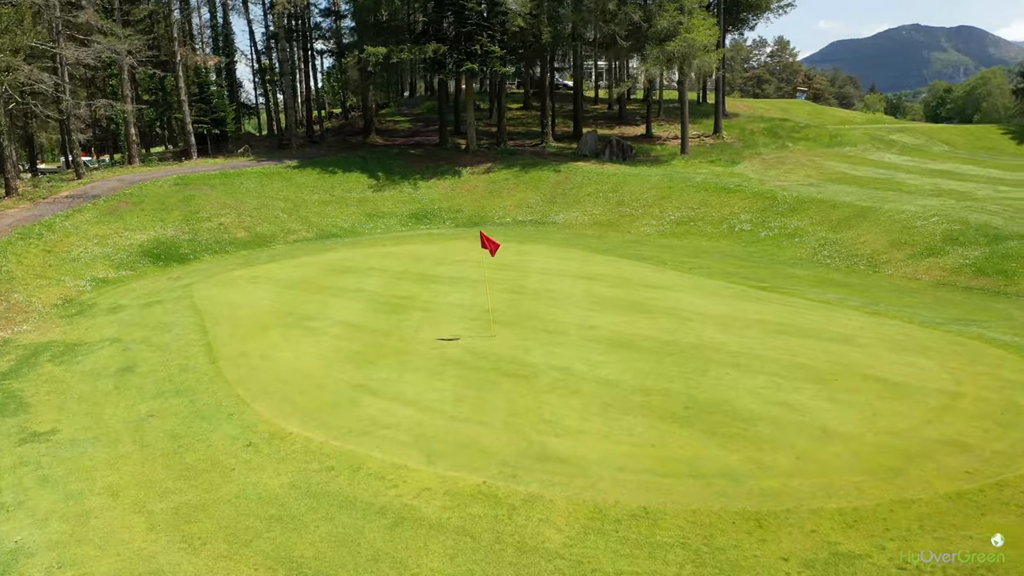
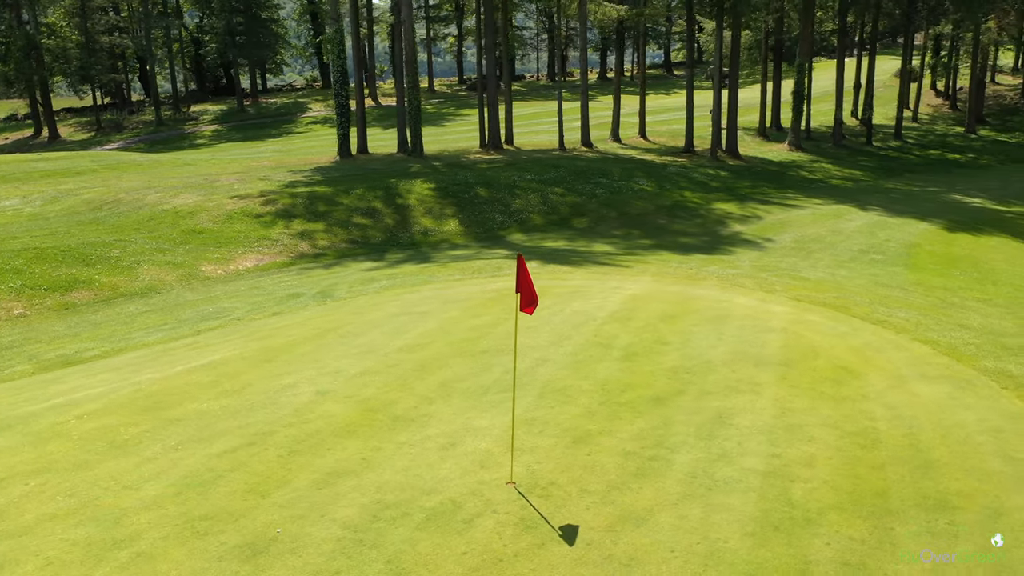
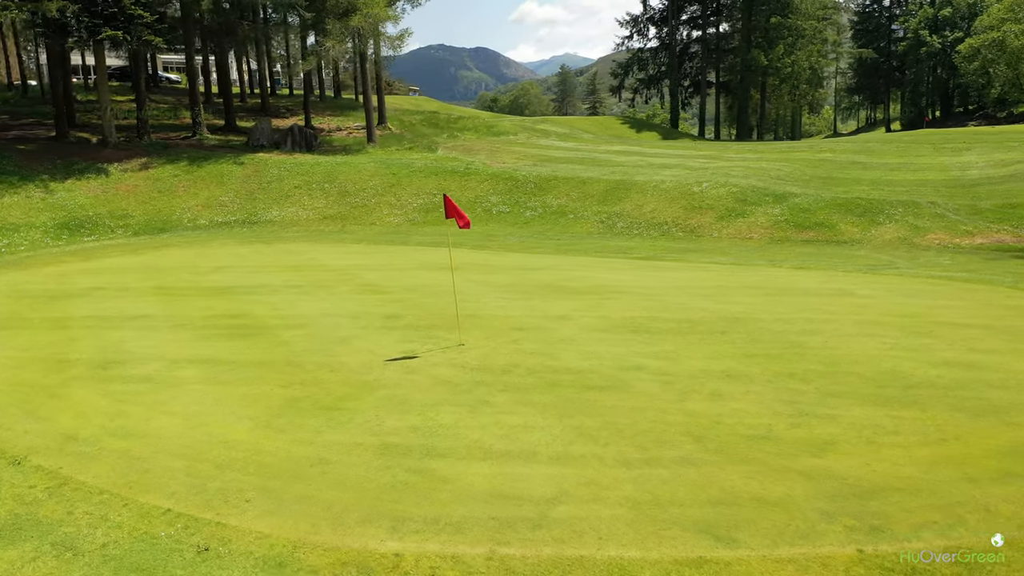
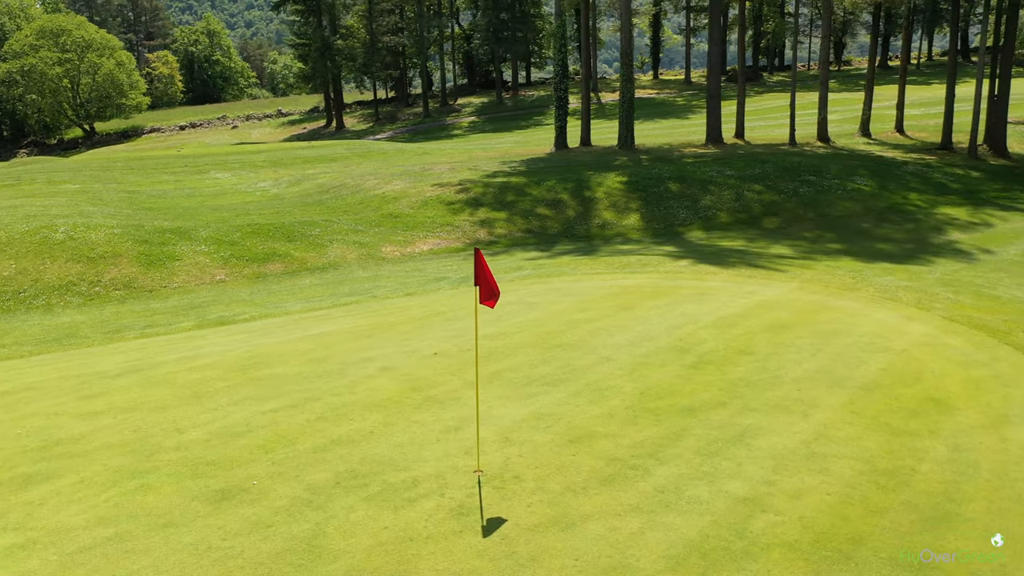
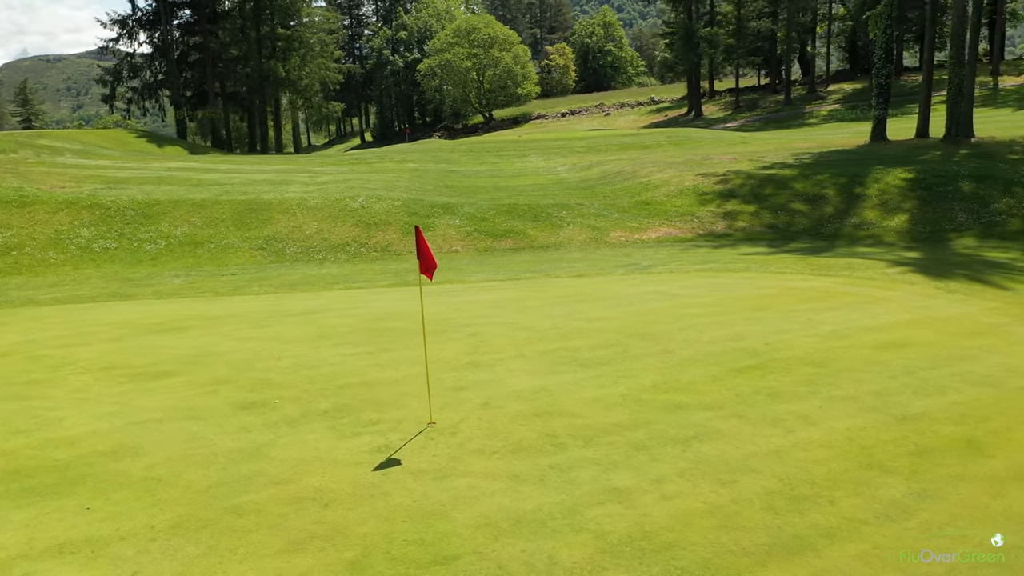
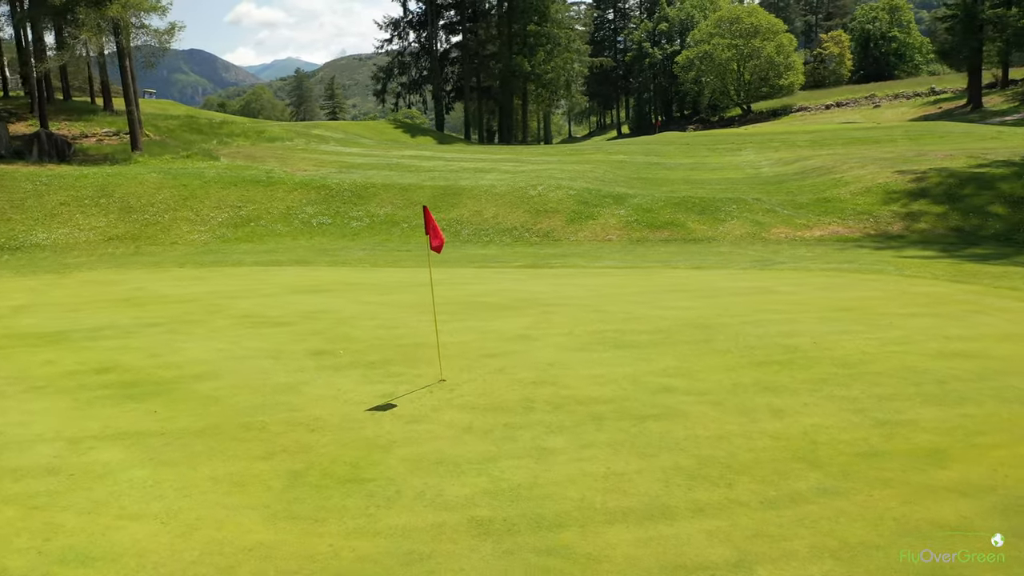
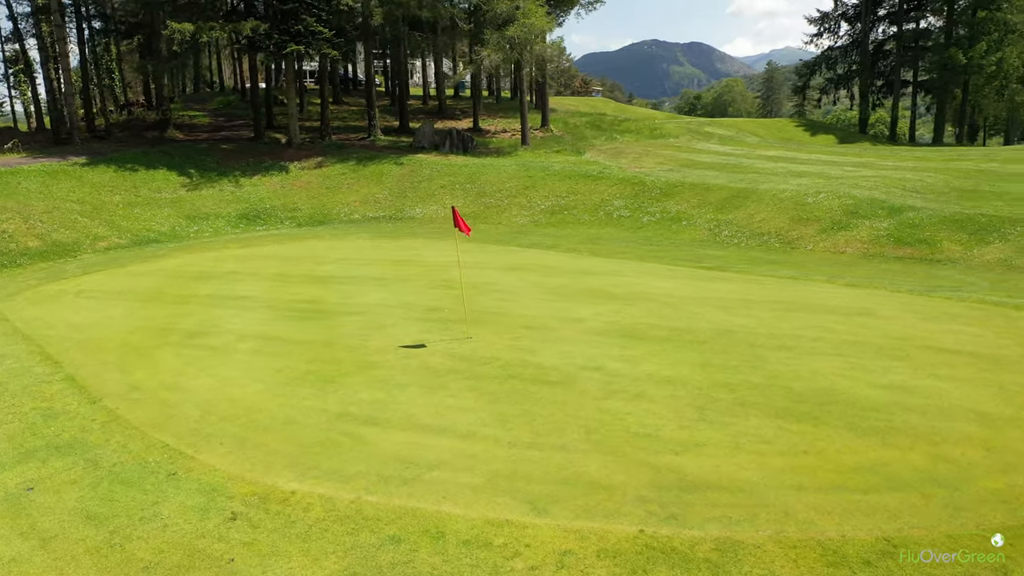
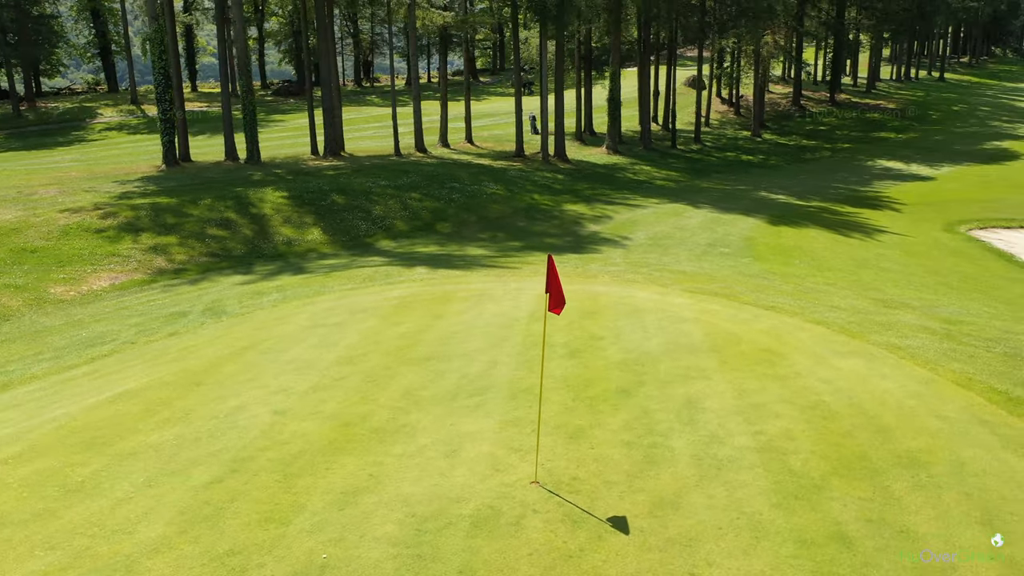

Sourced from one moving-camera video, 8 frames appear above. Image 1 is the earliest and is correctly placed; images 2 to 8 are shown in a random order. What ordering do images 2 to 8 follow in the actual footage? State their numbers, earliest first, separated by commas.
7, 3, 6, 5, 4, 2, 8
